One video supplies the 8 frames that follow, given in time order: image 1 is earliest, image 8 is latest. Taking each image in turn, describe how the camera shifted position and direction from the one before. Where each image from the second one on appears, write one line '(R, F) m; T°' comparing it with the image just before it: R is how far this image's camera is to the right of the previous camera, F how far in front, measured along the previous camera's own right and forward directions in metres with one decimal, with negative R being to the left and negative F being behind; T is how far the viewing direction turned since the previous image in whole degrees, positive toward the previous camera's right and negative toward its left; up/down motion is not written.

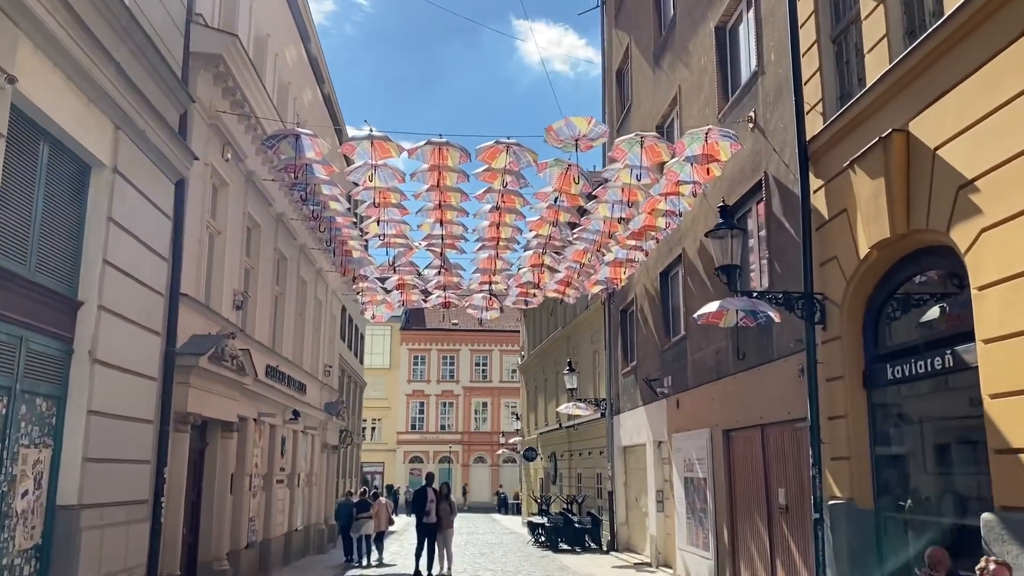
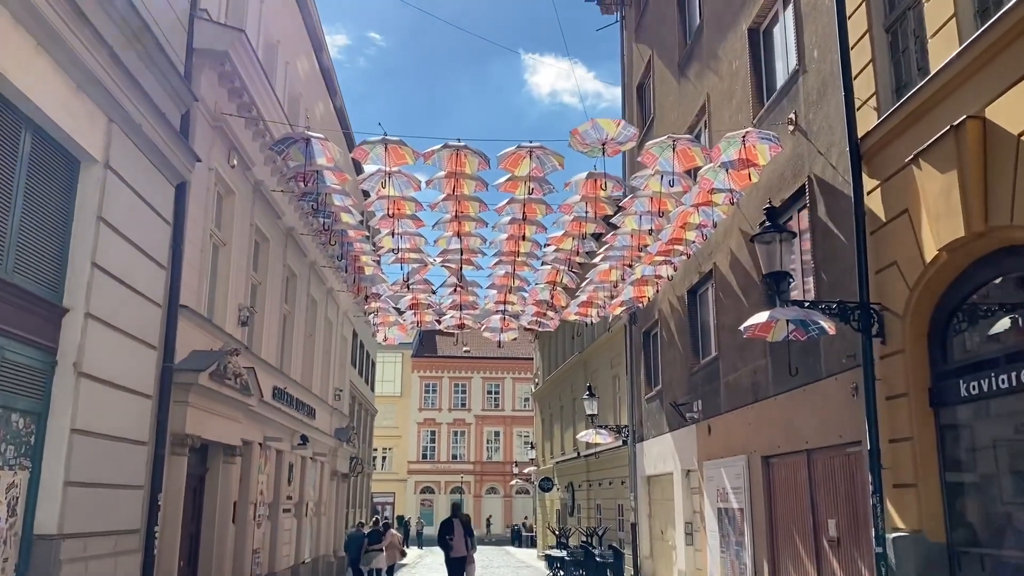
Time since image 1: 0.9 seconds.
(-0.1, +0.7) m; -1°
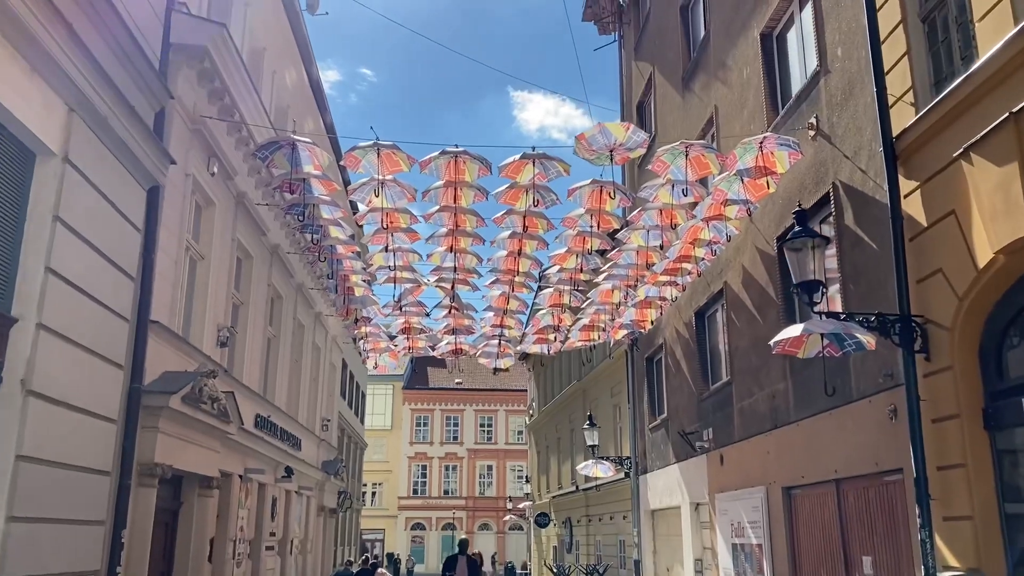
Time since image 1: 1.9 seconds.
(-0.1, +0.8) m; +1°
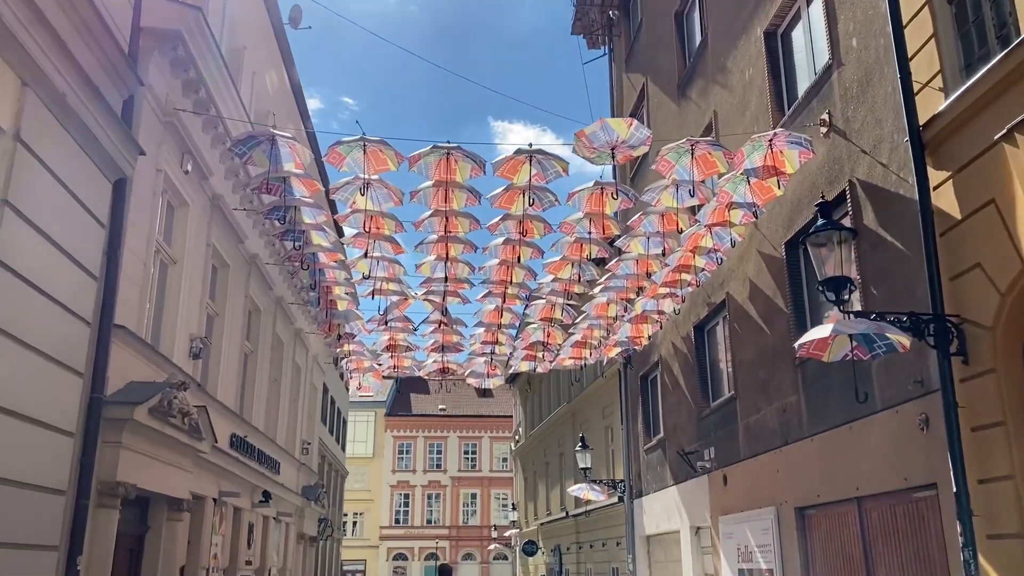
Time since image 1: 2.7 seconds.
(-0.1, +0.6) m; +1°
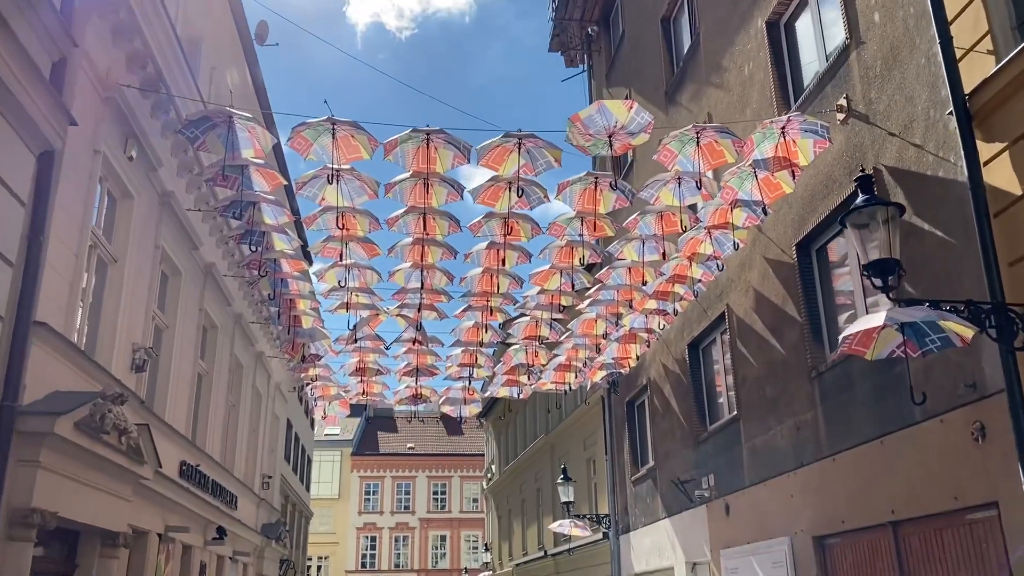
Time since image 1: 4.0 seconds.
(-0.2, +1.0) m; +2°
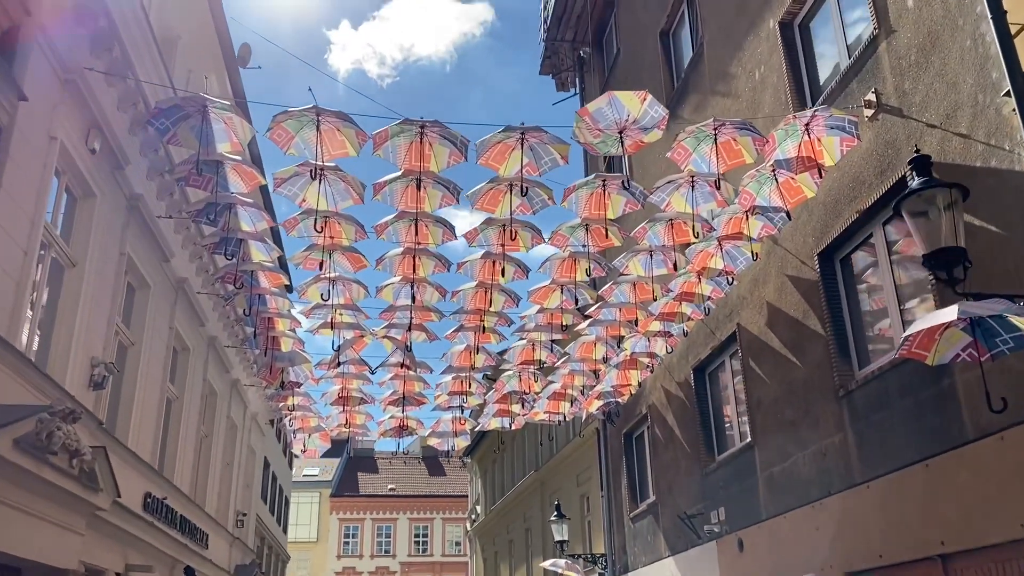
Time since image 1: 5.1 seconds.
(-0.2, +0.7) m; +1°
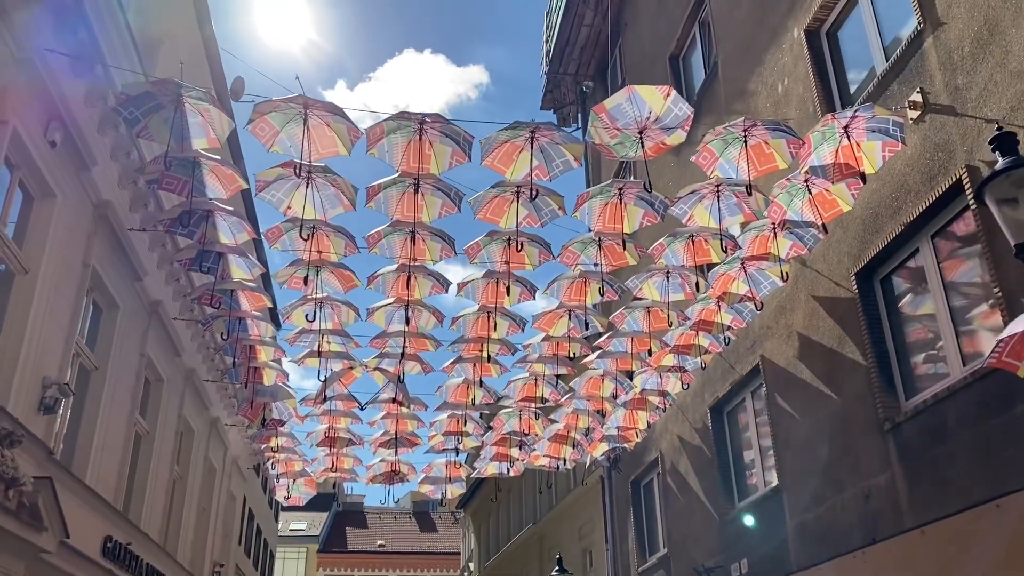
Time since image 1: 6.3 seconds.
(-0.1, +0.8) m; 0°
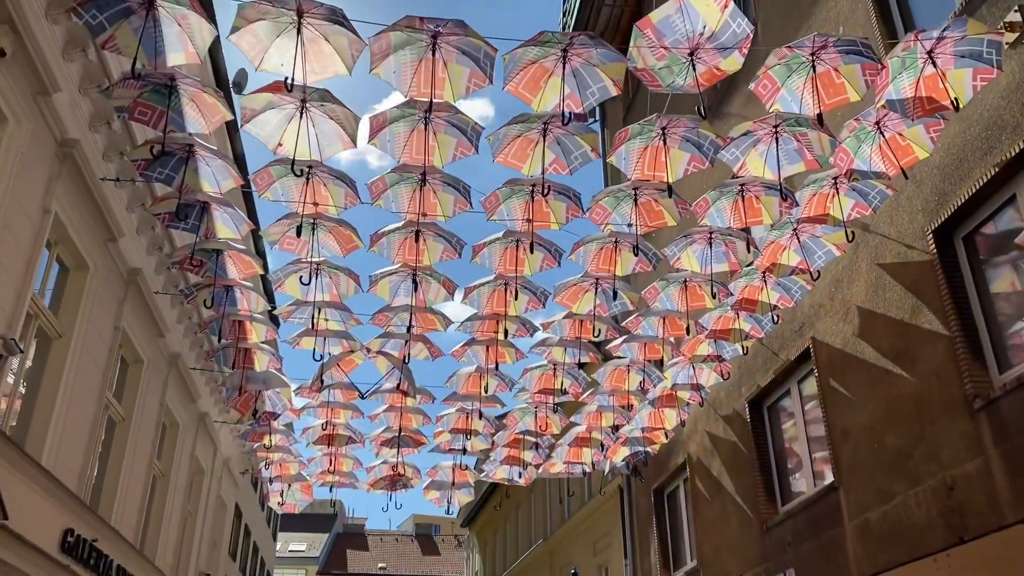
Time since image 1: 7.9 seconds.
(-0.1, +1.0) m; 0°
